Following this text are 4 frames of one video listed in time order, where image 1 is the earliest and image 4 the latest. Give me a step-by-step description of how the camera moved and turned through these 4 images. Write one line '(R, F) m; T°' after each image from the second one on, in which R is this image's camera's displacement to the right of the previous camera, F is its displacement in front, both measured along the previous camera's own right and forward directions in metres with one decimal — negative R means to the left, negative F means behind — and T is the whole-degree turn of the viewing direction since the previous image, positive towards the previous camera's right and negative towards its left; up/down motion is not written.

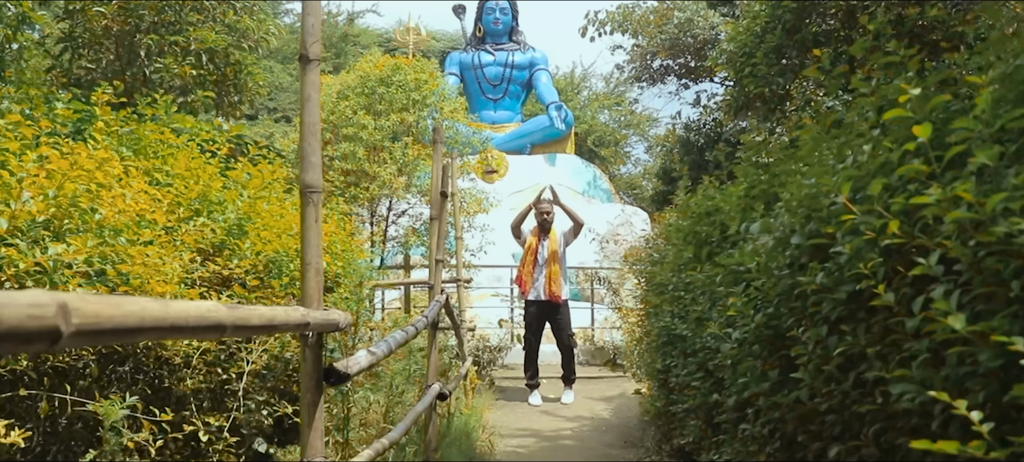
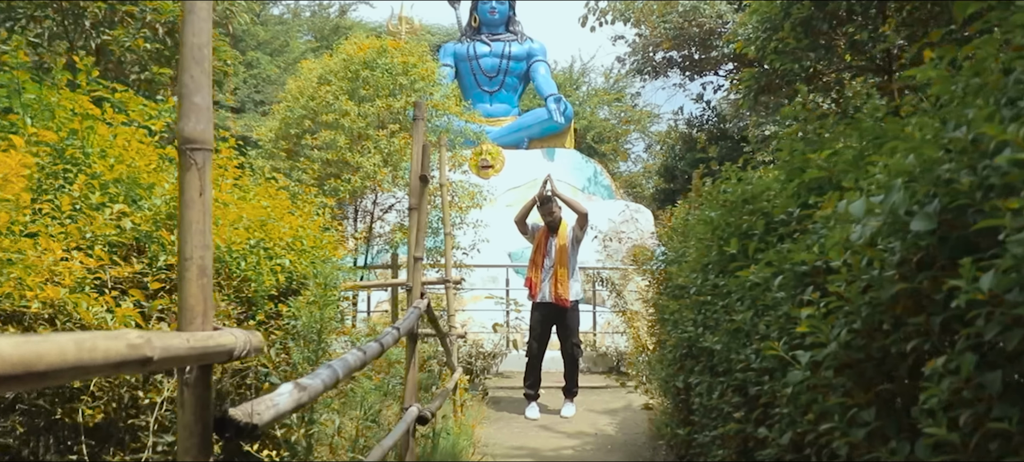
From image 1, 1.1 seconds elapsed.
(0.0, +1.0) m; 0°
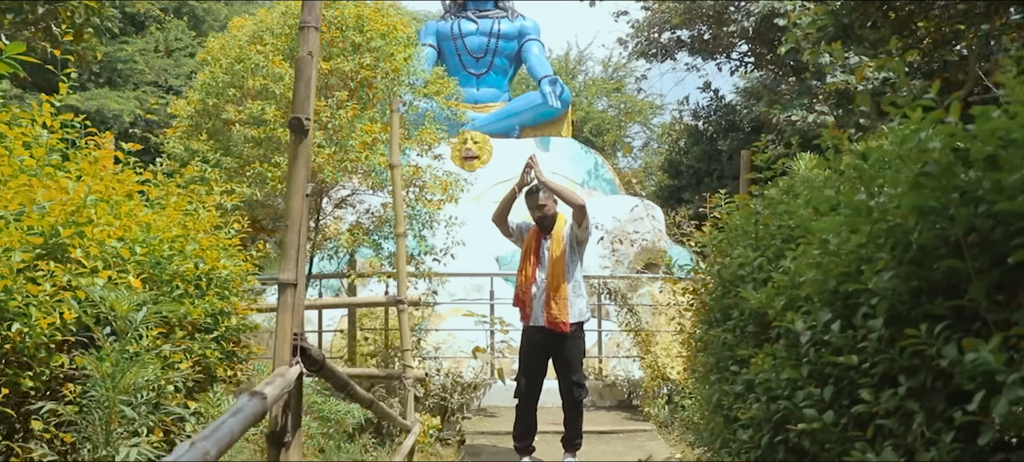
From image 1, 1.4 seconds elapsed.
(+0.1, +2.4) m; 0°
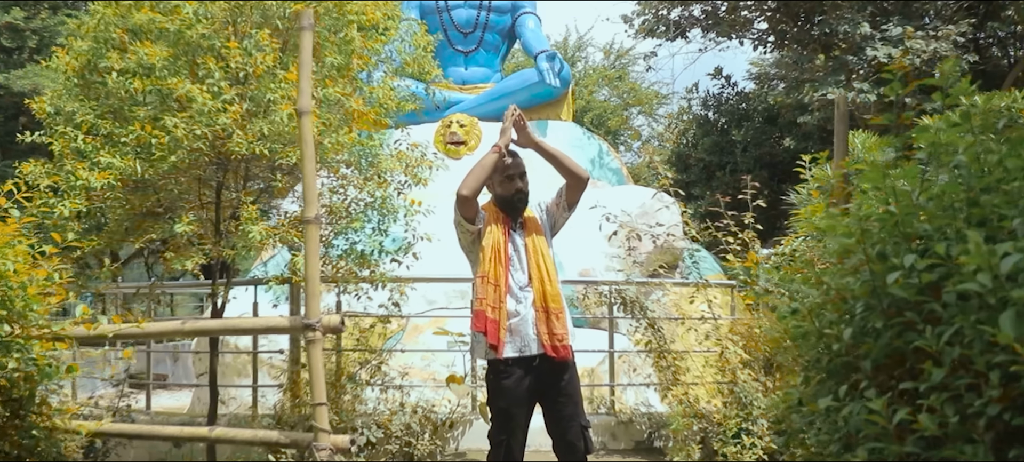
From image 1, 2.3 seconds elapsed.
(+0.1, +2.1) m; 0°
